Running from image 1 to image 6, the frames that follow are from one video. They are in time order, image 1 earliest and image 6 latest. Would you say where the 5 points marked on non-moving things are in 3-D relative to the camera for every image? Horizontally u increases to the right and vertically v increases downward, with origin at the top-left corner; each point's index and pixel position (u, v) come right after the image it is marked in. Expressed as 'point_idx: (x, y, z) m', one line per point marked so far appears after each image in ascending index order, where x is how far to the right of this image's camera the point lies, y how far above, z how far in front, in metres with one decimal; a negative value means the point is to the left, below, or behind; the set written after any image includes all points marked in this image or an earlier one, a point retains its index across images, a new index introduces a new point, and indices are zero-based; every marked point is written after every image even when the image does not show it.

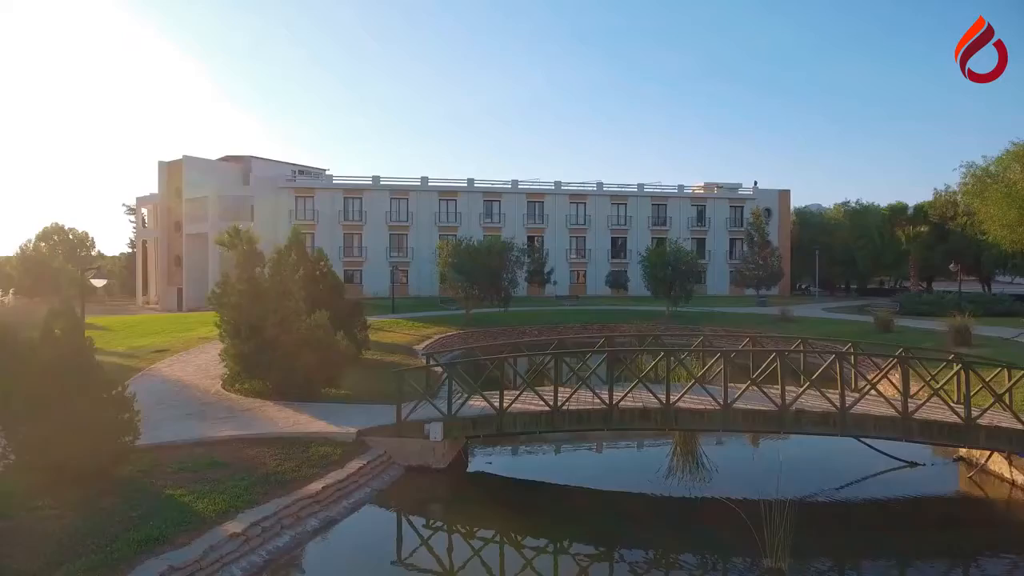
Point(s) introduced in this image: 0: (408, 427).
0: (-1.5, -2.0, +10.8) m
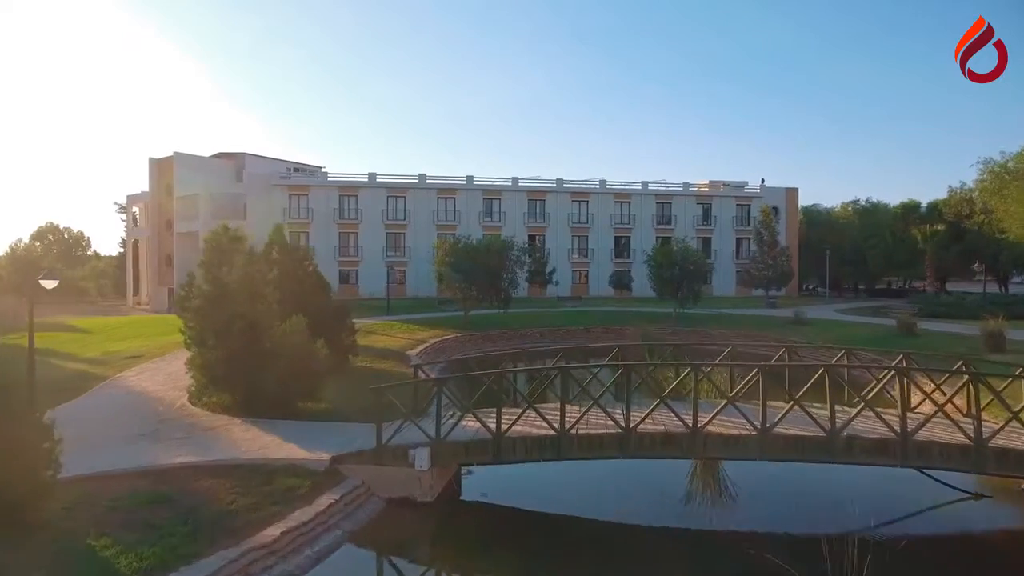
0: (-1.5, -2.1, +9.2) m
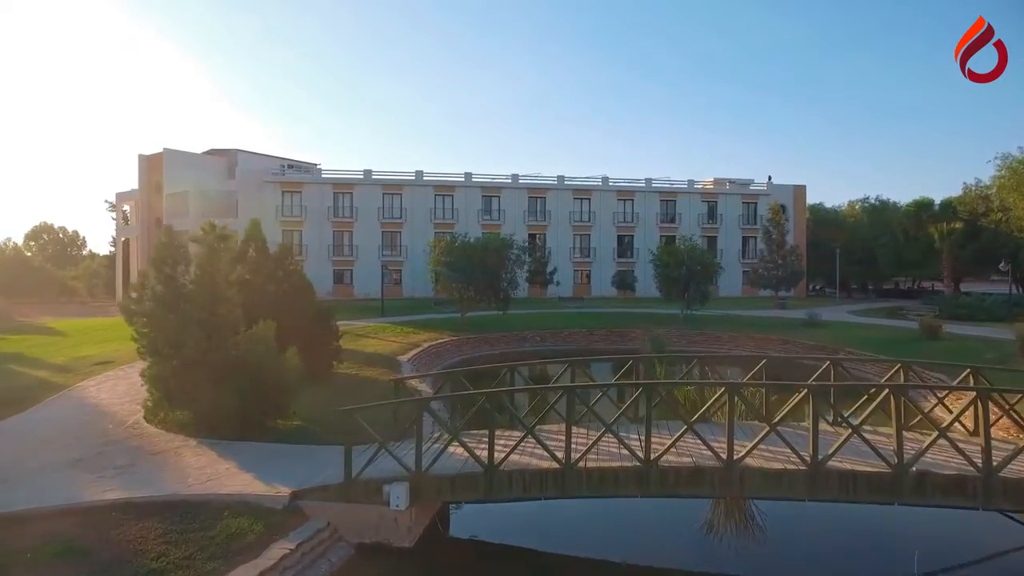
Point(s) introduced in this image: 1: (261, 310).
0: (-1.6, -2.1, +7.7) m
1: (-5.5, -0.5, +16.1) m
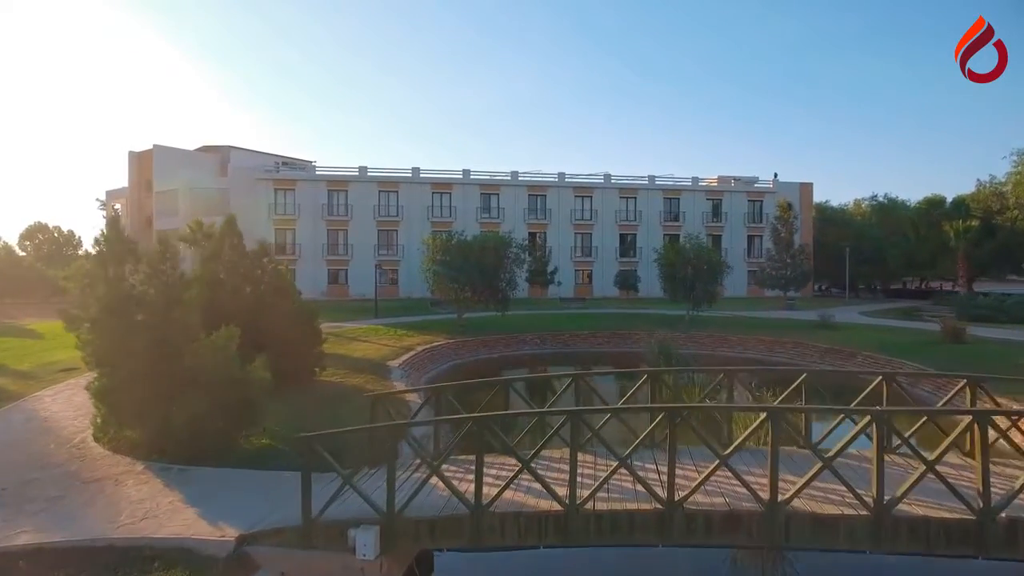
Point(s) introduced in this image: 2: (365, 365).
0: (-1.6, -2.1, +6.3) m
1: (-5.5, -0.5, +14.8) m
2: (-3.7, -1.9, +18.7) m
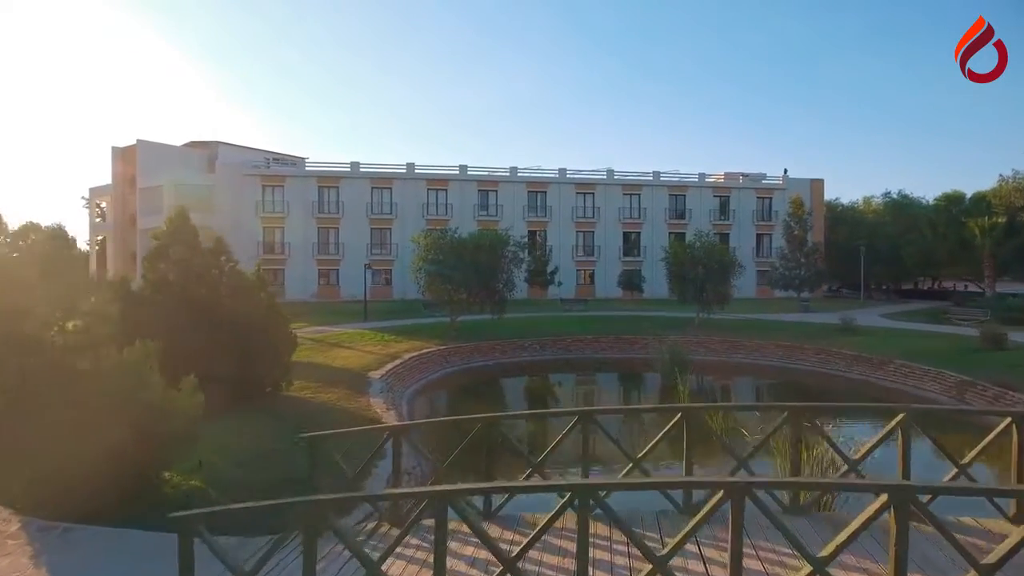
0: (-1.7, -2.1, +4.3) m
1: (-5.6, -0.5, +12.7) m
2: (-3.8, -2.0, +16.6) m
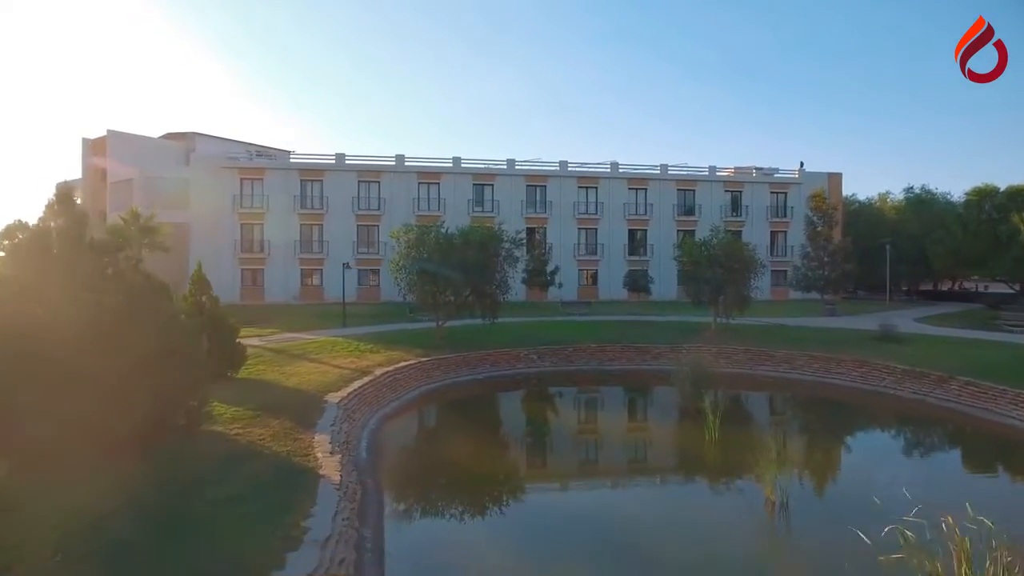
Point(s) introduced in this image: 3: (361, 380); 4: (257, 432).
0: (-2.0, -2.2, +1.0) m
1: (-5.8, -0.6, +9.5) m
2: (-4.0, -2.1, +13.4) m
3: (-3.4, -2.1, +17.2) m
4: (-3.9, -2.2, +11.4) m
